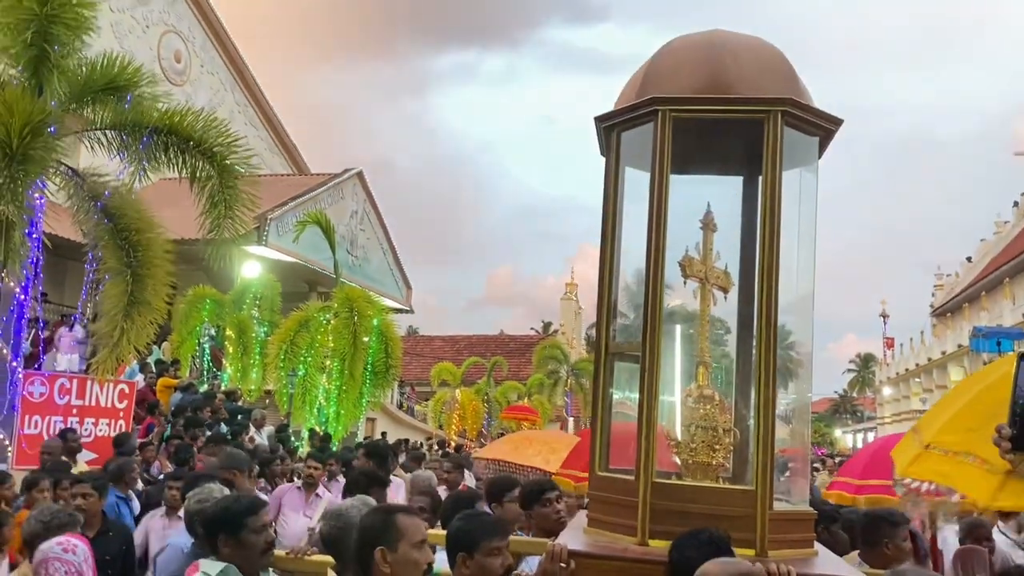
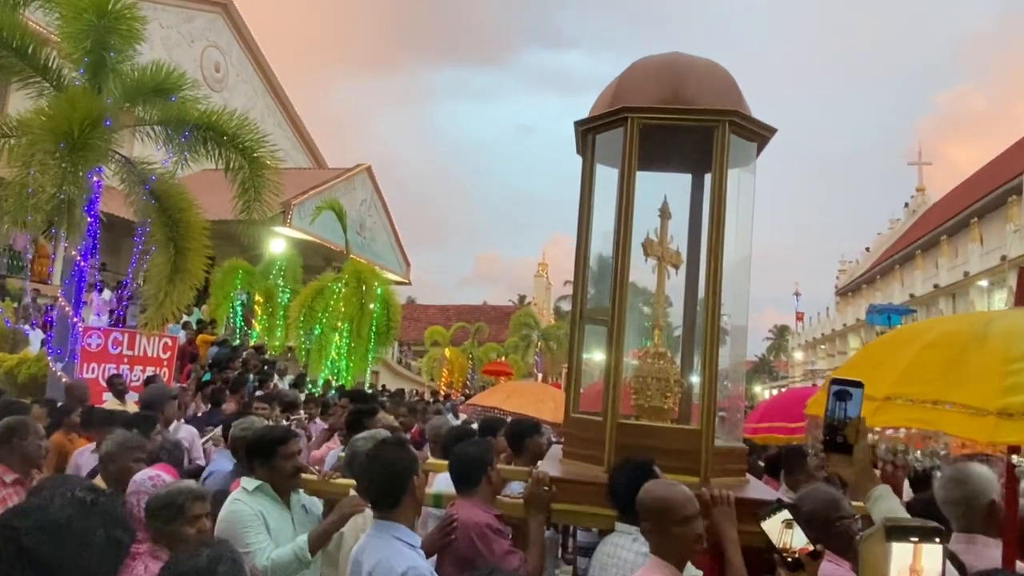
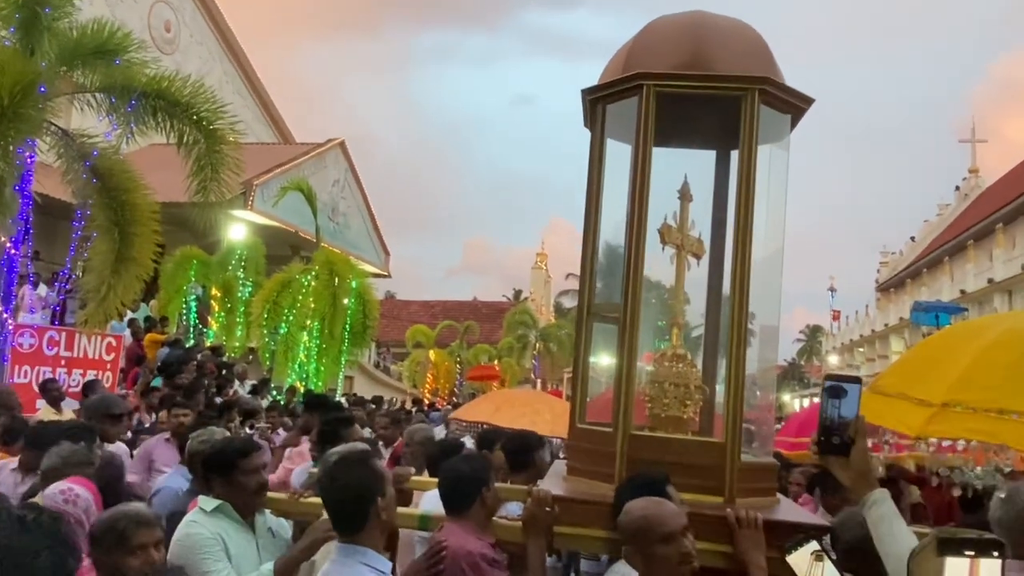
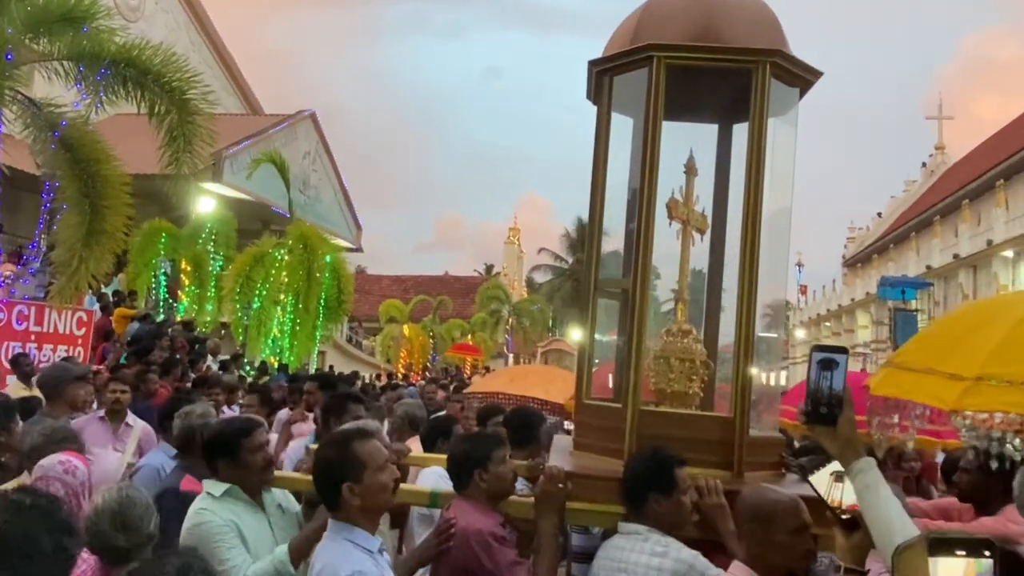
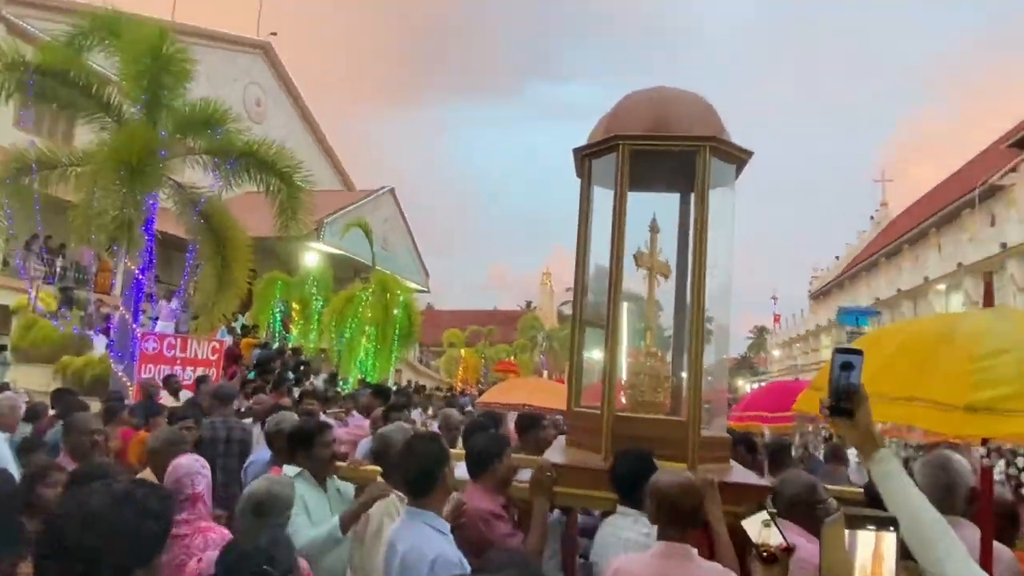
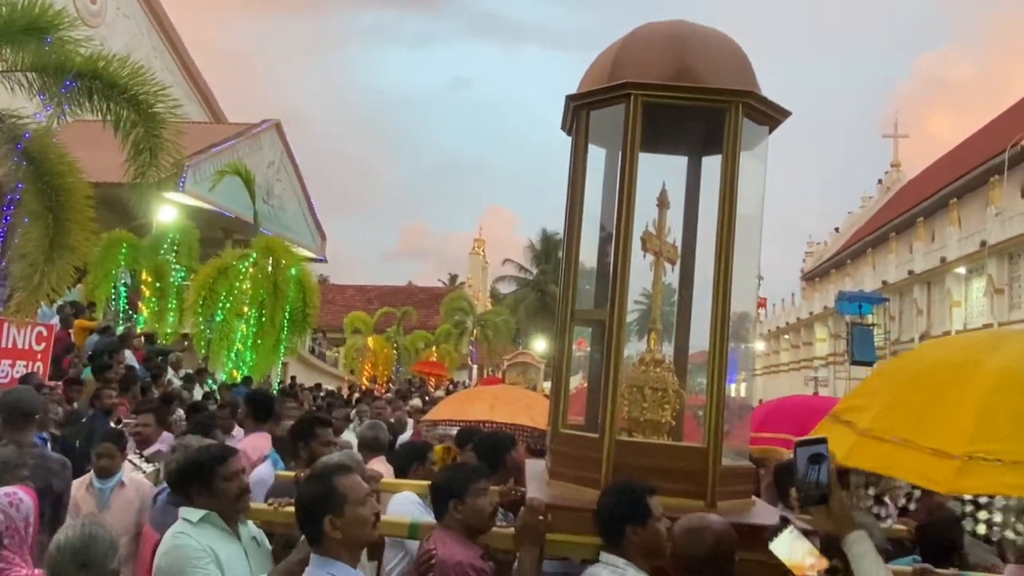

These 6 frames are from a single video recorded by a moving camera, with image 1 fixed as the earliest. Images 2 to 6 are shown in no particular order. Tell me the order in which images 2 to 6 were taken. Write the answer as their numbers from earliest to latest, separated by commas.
5, 2, 3, 4, 6
